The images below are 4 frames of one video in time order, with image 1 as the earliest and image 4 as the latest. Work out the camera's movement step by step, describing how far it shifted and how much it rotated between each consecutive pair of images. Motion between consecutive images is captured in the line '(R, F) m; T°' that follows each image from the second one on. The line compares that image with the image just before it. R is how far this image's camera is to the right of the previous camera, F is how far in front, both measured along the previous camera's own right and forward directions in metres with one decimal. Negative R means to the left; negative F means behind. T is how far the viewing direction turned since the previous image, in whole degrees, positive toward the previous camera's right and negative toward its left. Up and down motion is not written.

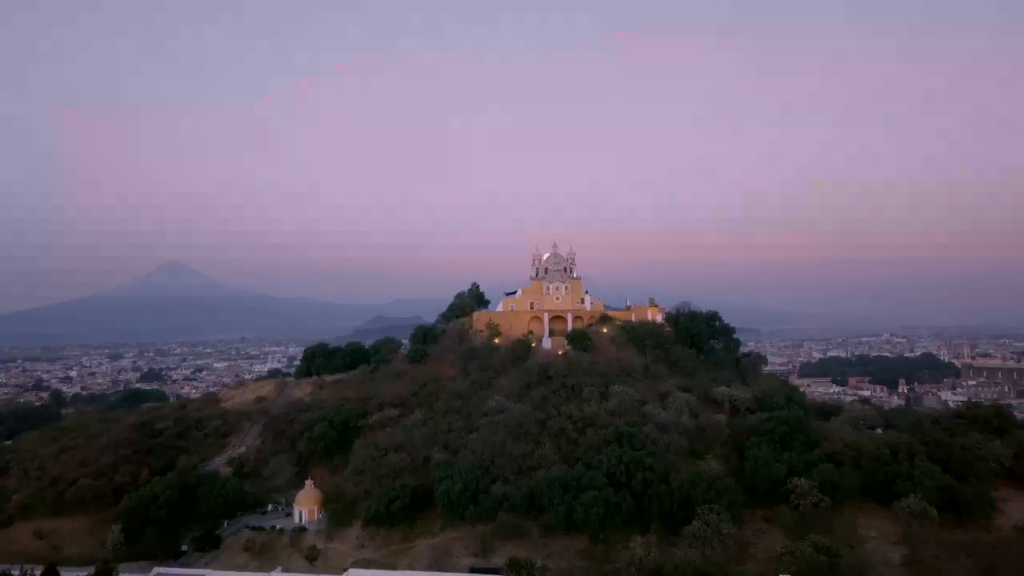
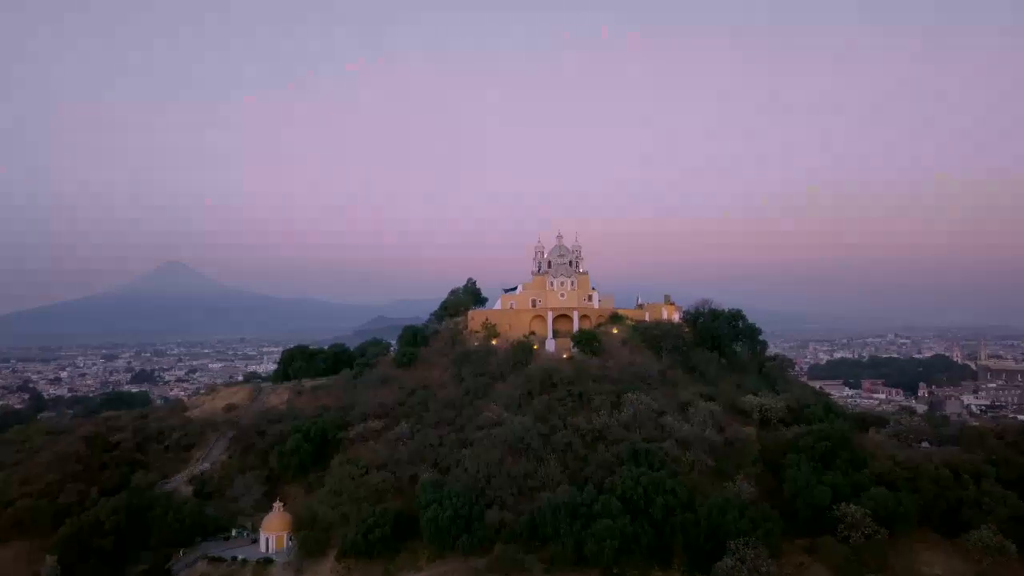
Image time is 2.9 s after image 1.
(+0.1, +3.9) m; 0°
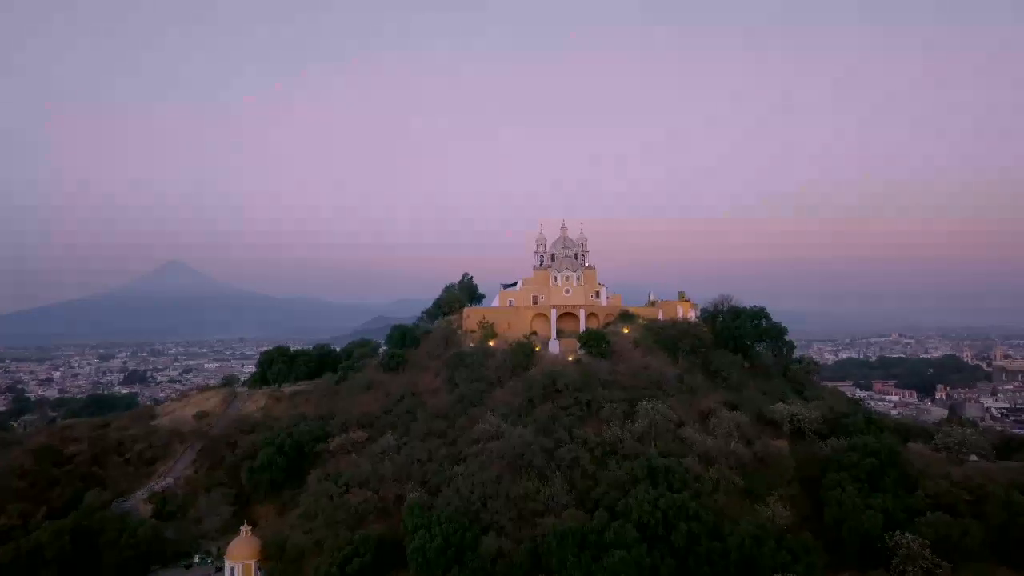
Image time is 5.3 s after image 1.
(0.0, +3.2) m; 0°
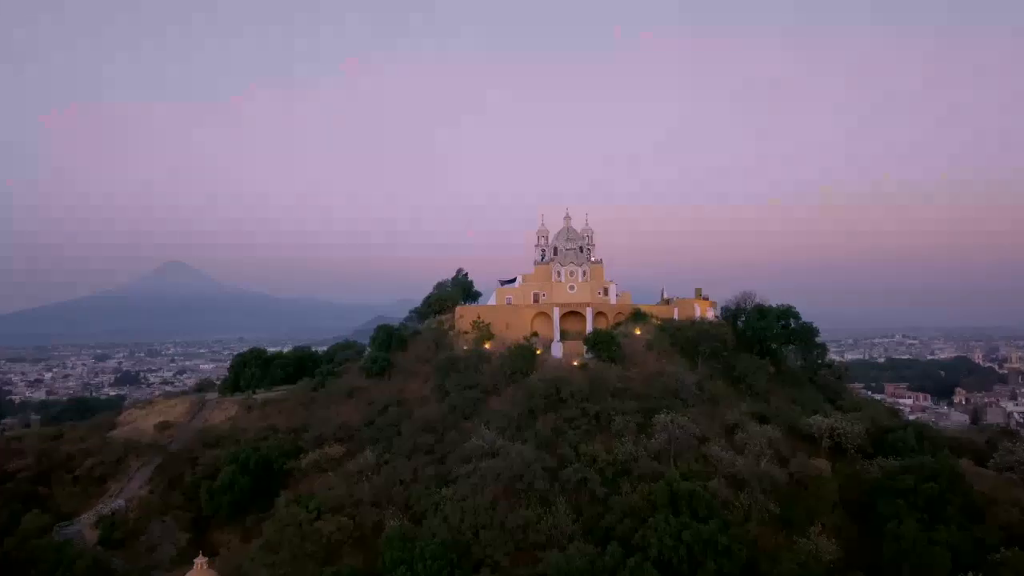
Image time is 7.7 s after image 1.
(+0.1, +3.1) m; 0°
